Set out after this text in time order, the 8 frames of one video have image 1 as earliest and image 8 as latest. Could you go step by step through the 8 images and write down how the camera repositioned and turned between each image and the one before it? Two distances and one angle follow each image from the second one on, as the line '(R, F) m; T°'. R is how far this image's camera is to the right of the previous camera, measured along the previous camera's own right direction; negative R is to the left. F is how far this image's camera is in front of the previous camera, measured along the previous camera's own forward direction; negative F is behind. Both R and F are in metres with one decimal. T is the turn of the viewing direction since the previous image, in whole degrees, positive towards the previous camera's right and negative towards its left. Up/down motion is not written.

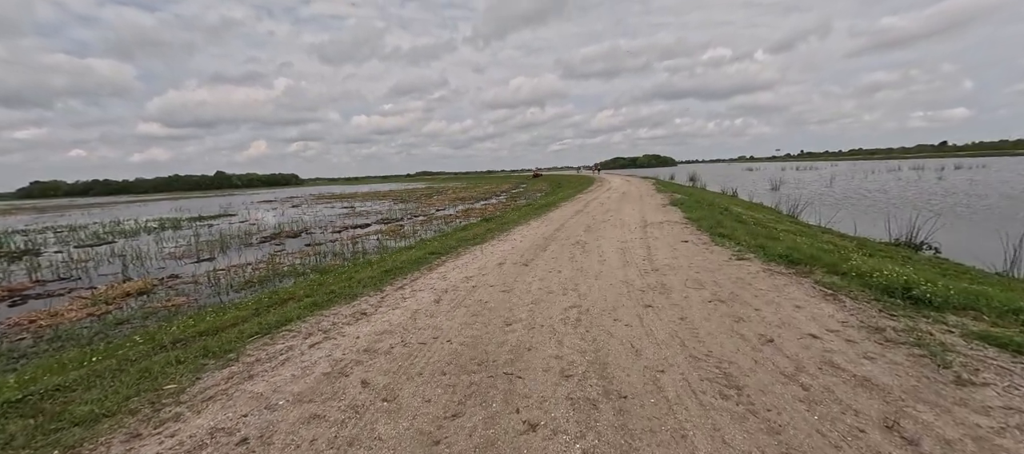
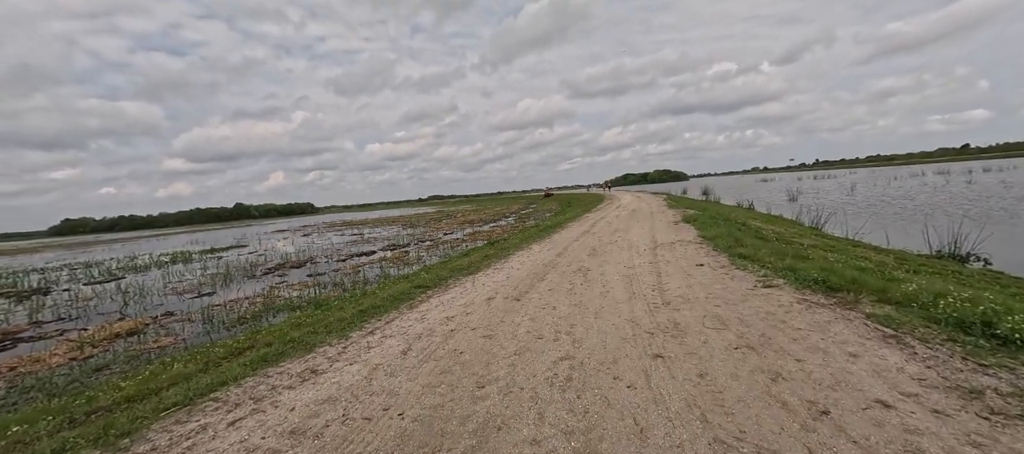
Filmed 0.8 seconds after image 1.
(+0.5, +1.0) m; -2°
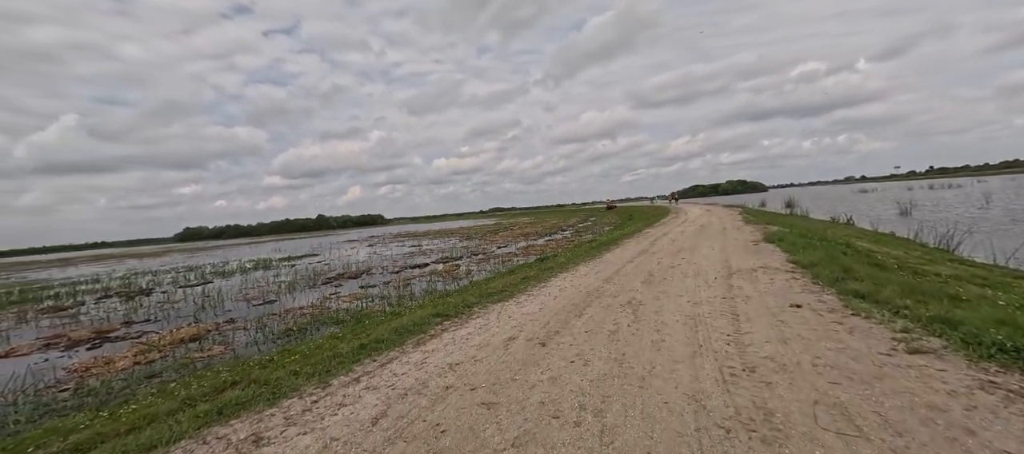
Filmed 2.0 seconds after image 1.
(+0.5, +1.6) m; -9°
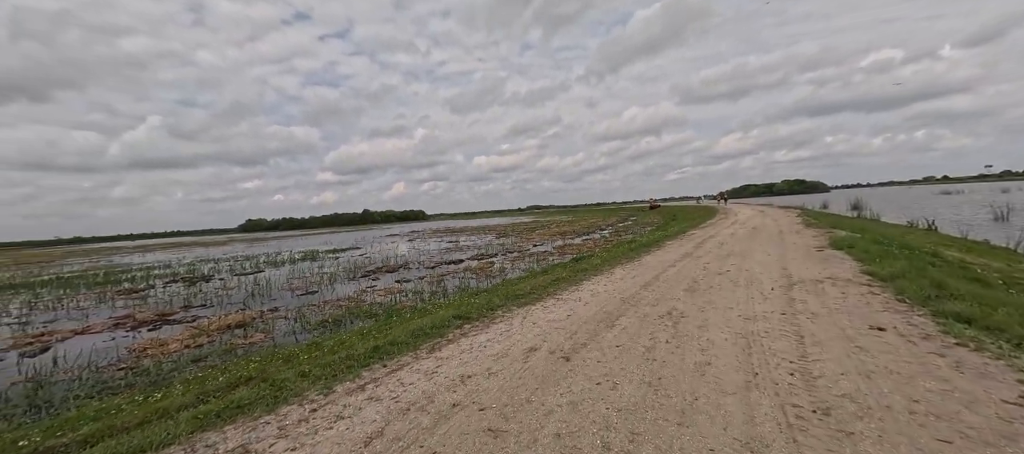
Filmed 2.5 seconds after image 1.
(+0.2, +0.6) m; -6°
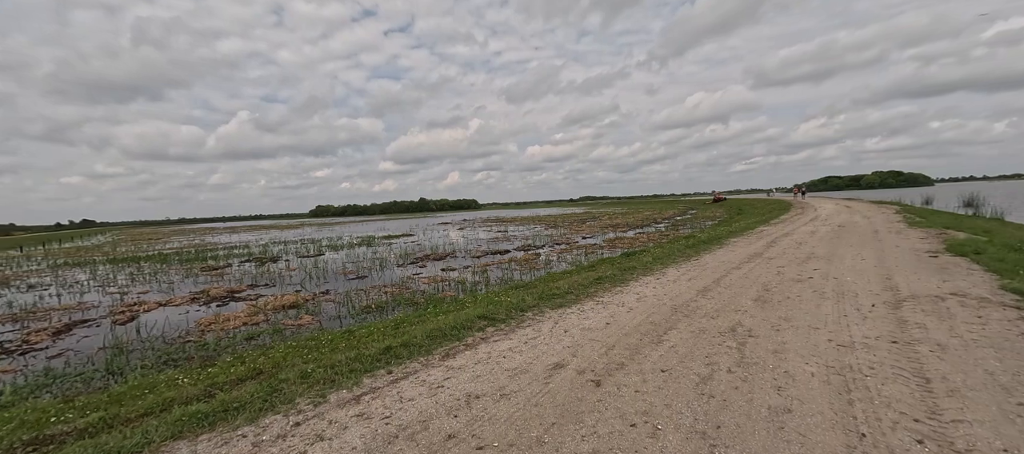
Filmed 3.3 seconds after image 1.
(+0.3, +0.9) m; -7°
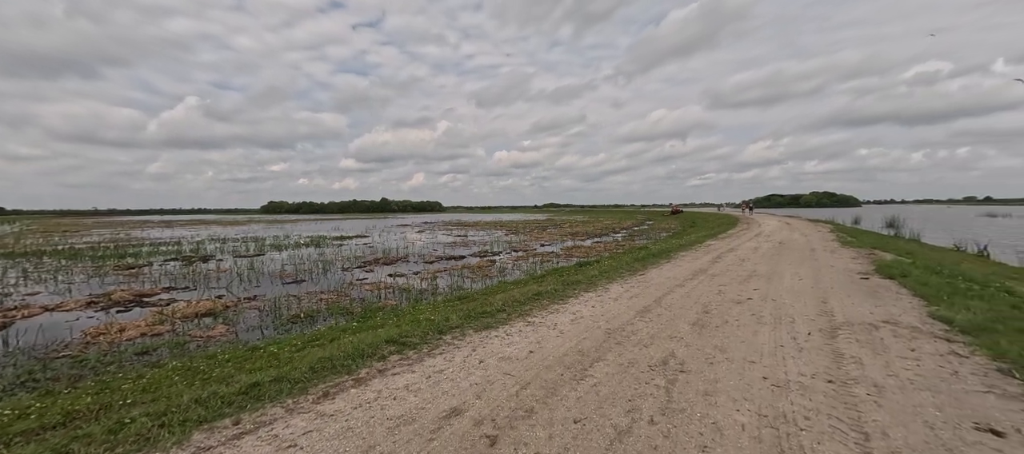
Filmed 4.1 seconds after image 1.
(+0.7, +0.8) m; +5°
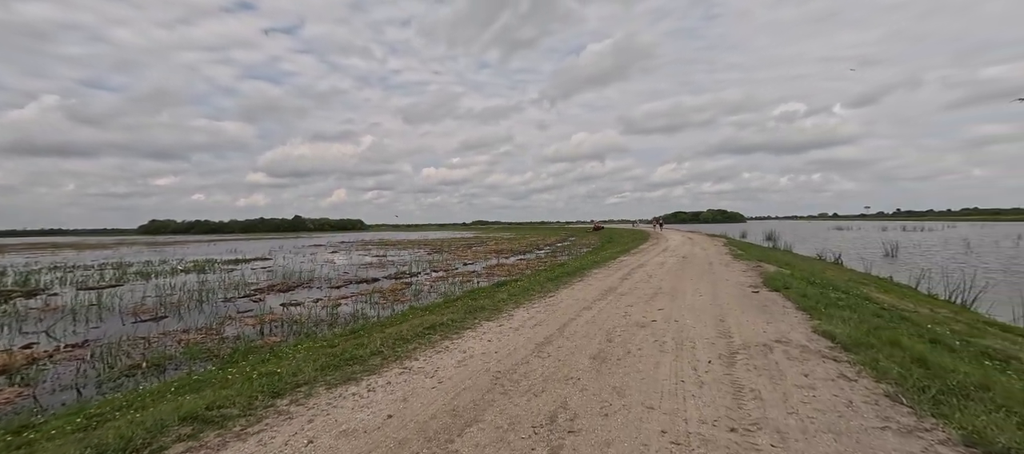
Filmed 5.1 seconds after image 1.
(+0.8, +1.0) m; +10°
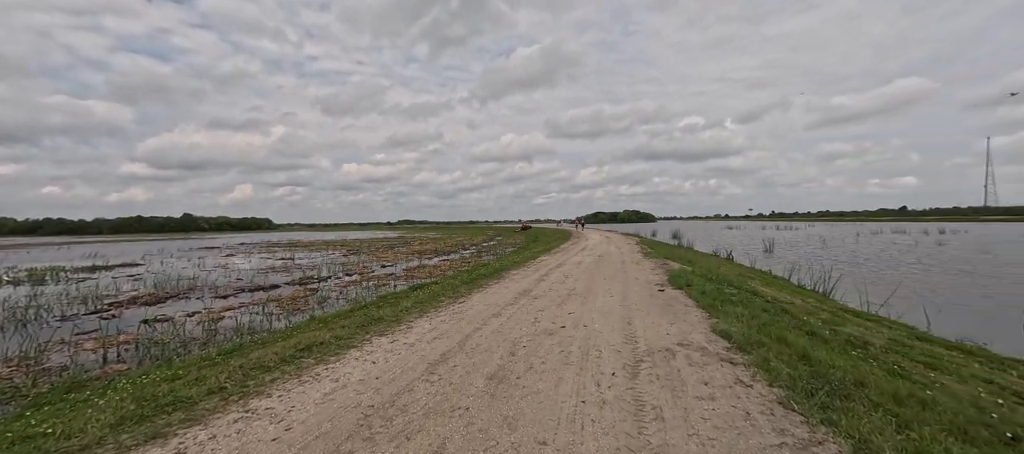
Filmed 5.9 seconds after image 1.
(+0.6, +0.8) m; +10°
